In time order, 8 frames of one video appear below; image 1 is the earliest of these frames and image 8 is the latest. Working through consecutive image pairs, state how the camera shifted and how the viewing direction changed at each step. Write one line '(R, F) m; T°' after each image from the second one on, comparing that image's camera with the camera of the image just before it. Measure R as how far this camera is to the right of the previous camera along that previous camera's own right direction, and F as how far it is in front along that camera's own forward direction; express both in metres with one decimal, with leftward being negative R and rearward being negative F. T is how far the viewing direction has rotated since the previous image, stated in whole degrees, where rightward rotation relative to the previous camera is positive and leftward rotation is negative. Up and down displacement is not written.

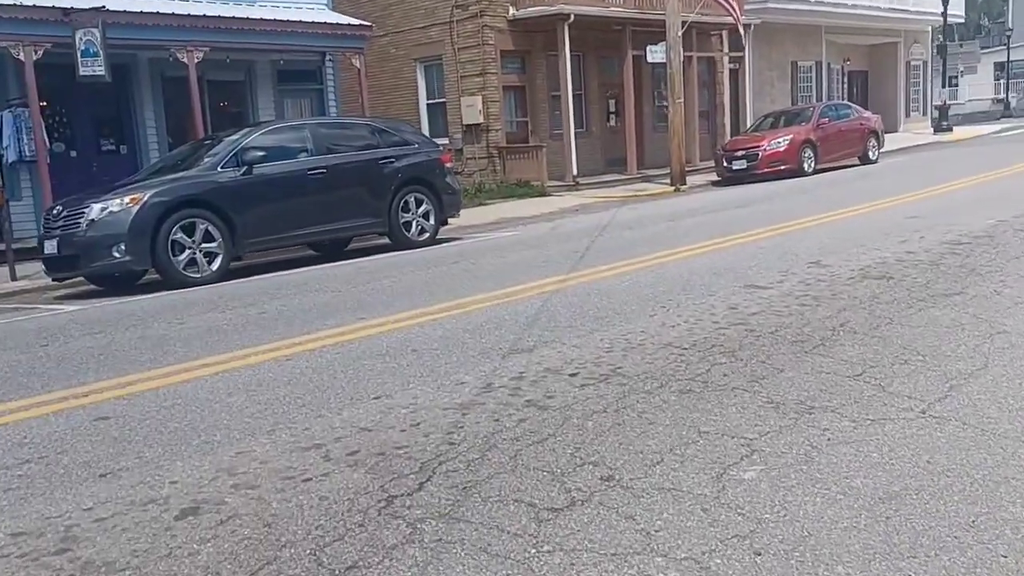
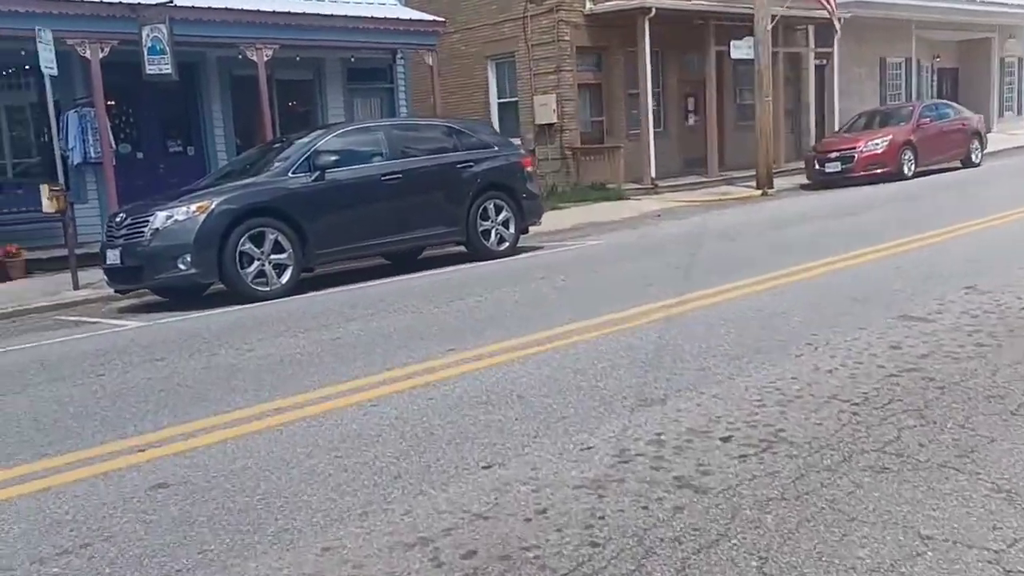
(-0.3, +0.9) m; -4°
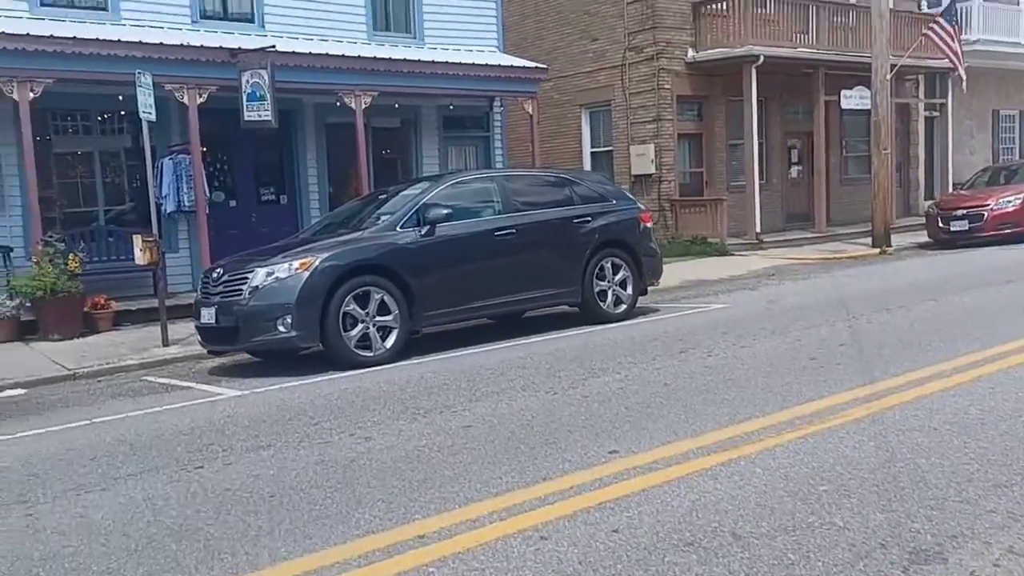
(-0.6, +1.0) m; -4°
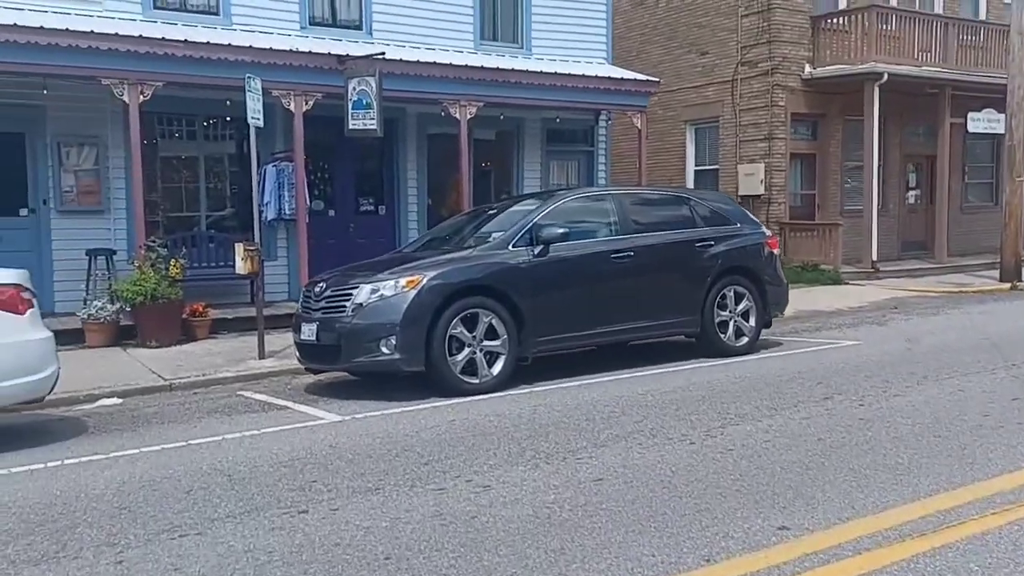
(-0.3, +0.6) m; -5°
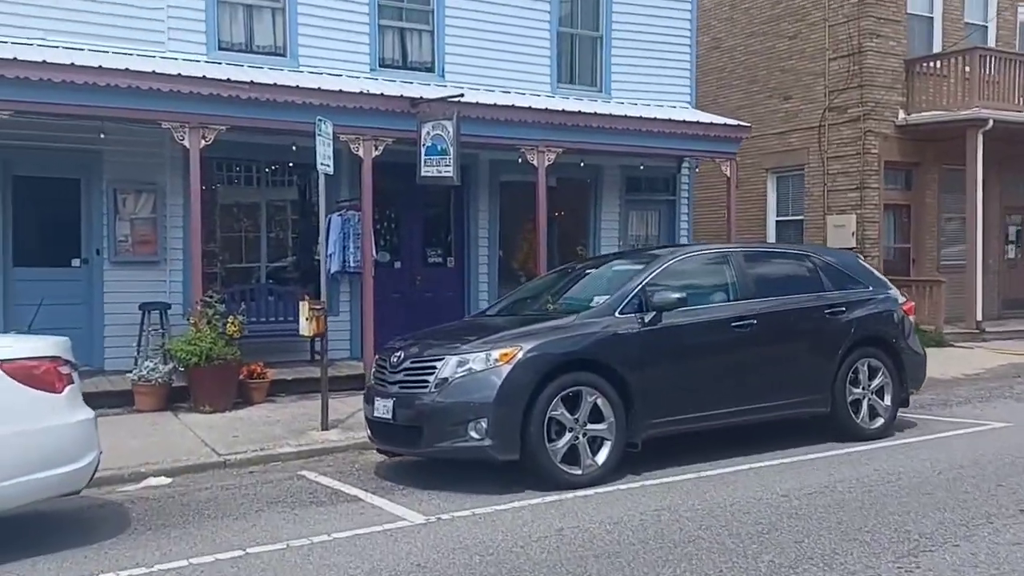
(-0.5, +1.1) m; -3°
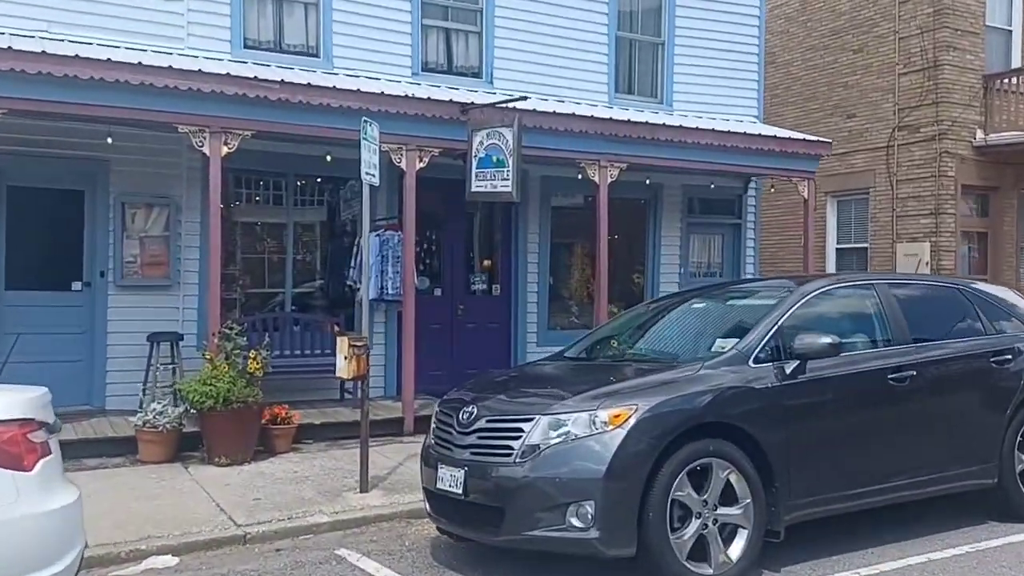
(-0.6, +1.5) m; -1°
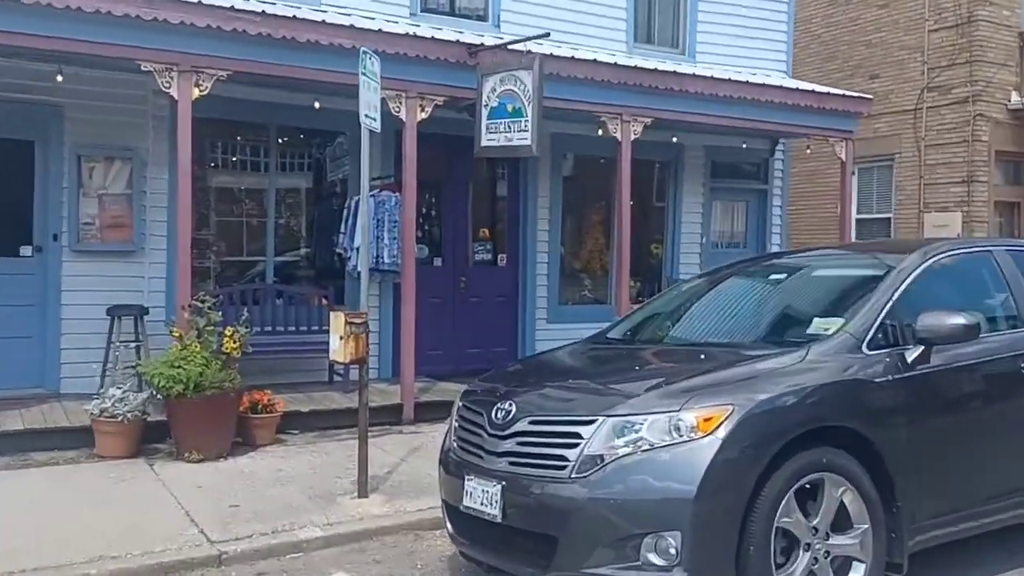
(-0.3, +1.3) m; +1°
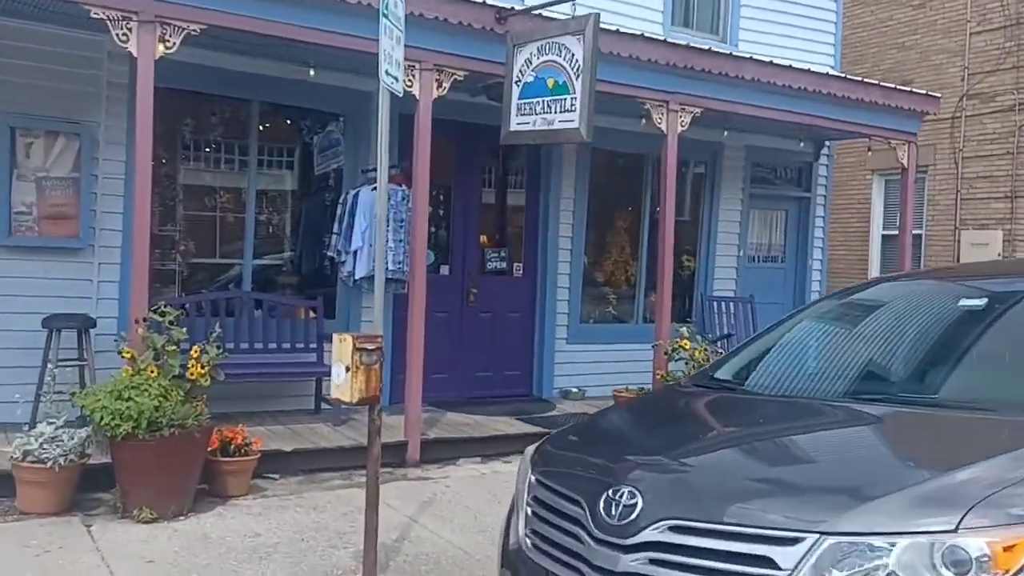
(-0.5, +1.6) m; +2°
